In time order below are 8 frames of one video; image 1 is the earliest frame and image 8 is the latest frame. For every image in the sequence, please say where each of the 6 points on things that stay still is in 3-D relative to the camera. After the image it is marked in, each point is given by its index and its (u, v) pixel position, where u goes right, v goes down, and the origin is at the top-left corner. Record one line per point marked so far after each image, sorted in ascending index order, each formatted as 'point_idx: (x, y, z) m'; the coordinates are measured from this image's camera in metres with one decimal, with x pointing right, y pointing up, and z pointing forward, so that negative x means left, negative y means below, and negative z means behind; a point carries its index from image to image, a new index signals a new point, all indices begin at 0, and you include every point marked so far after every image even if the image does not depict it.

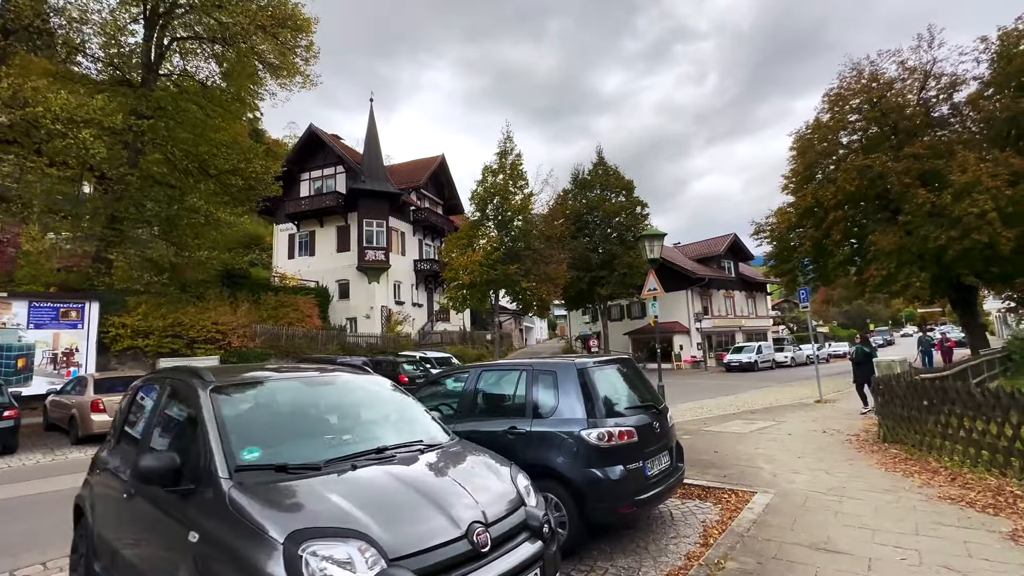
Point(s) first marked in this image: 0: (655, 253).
0: (+2.7, +0.7, +8.9) m
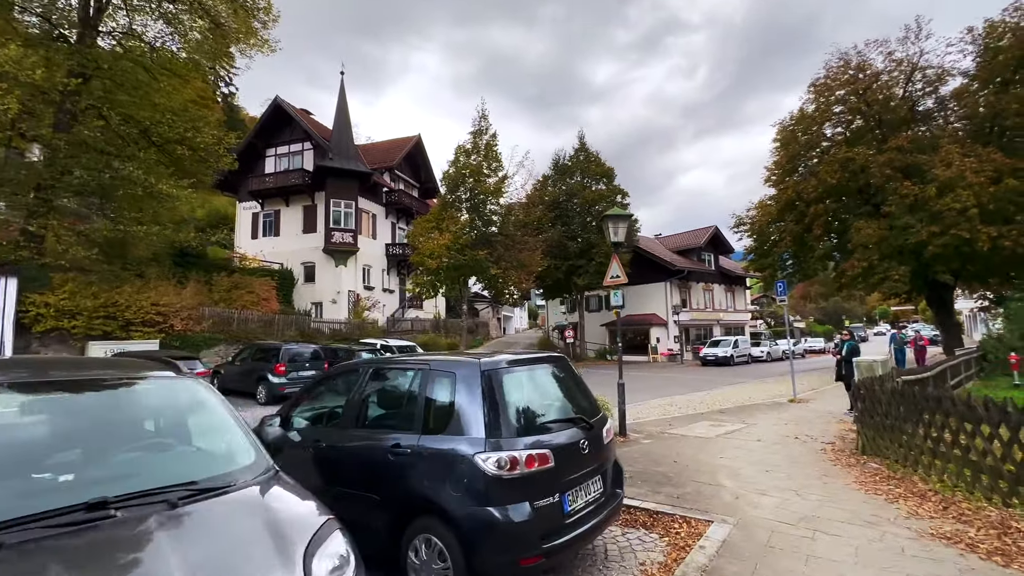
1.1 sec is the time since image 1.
0: (+1.8, +0.9, +8.0) m
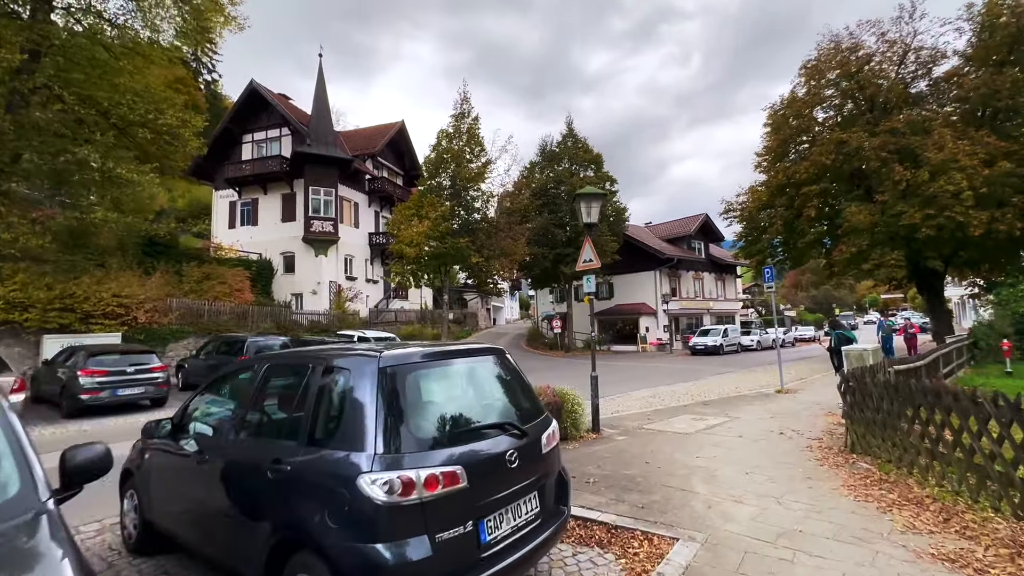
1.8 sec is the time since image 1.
0: (+1.2, +1.1, +7.4) m
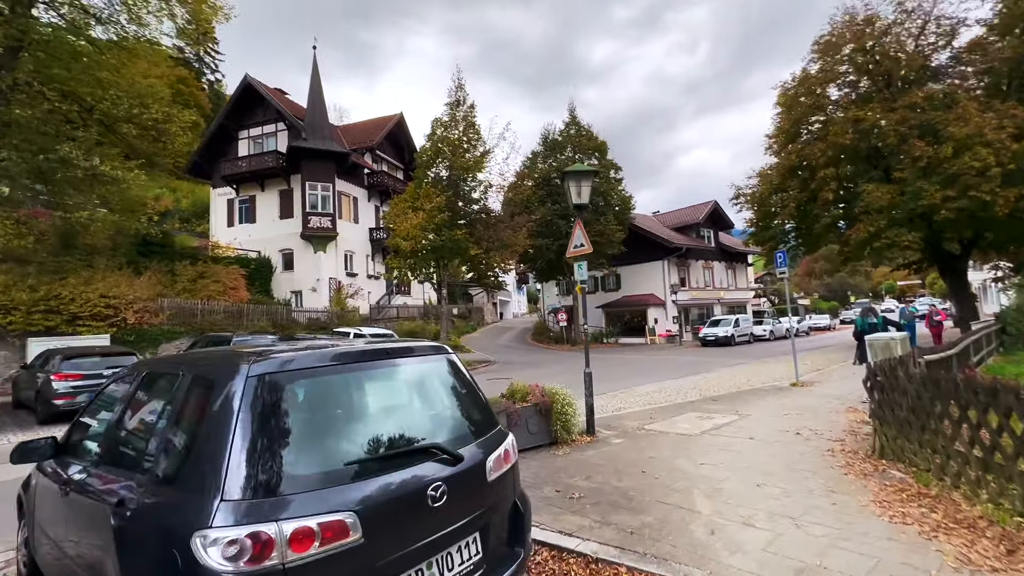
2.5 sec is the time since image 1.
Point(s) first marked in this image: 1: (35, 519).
0: (+1.0, +1.3, +6.7) m
1: (-3.0, -1.4, +2.9) m
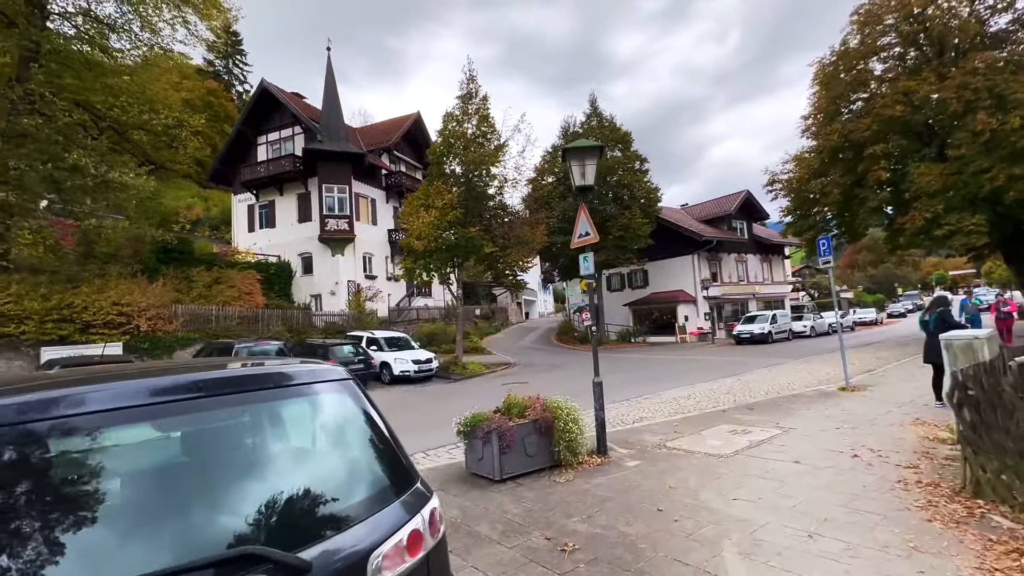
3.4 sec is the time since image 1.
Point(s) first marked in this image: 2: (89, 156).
0: (+0.9, +1.3, +5.7) m
1: (-3.2, -1.5, +2.3) m
2: (-11.2, +3.5, +12.5) m
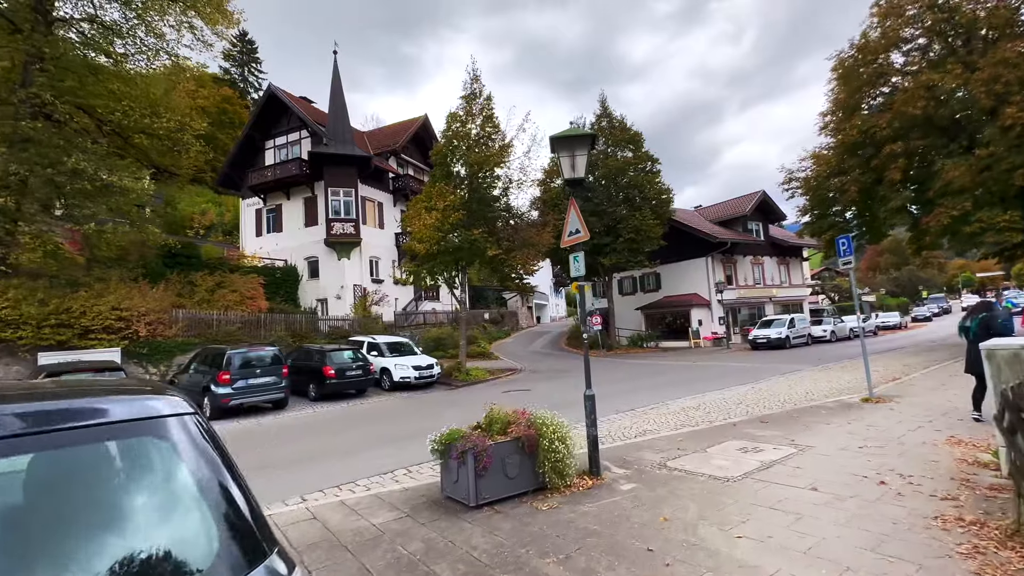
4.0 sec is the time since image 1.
0: (+0.7, +1.3, +5.2) m
1: (-3.5, -1.5, +1.9) m
2: (-11.2, +3.4, +12.4) m
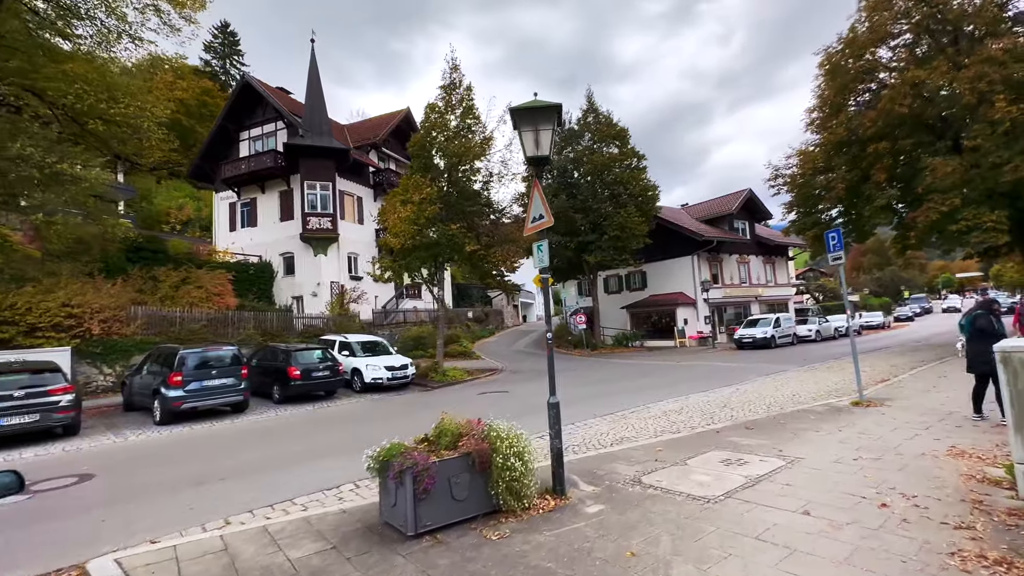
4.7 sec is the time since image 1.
0: (+0.3, +1.4, +4.6) m
1: (-3.9, -1.4, +1.2) m
2: (-11.8, +3.5, +11.5) m
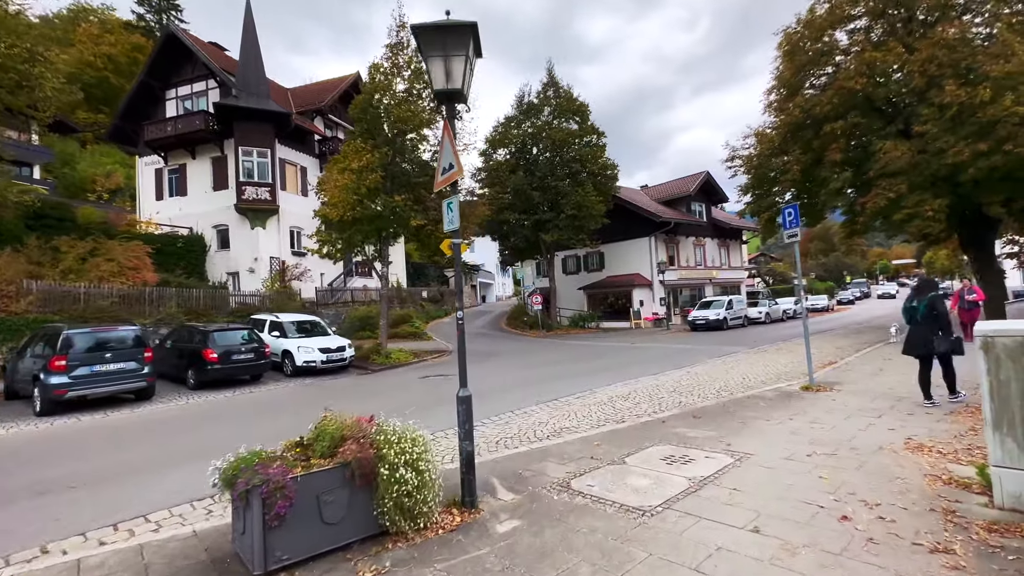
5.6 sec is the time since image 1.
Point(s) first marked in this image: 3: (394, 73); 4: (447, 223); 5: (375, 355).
0: (-0.4, +1.6, +3.7) m
1: (-4.4, -1.3, +0.1) m
2: (-13.0, +4.2, +9.5) m
3: (-4.1, +7.4, +16.1) m
4: (-0.5, +0.5, +3.8) m
5: (-4.3, -2.1, +15.0) m
